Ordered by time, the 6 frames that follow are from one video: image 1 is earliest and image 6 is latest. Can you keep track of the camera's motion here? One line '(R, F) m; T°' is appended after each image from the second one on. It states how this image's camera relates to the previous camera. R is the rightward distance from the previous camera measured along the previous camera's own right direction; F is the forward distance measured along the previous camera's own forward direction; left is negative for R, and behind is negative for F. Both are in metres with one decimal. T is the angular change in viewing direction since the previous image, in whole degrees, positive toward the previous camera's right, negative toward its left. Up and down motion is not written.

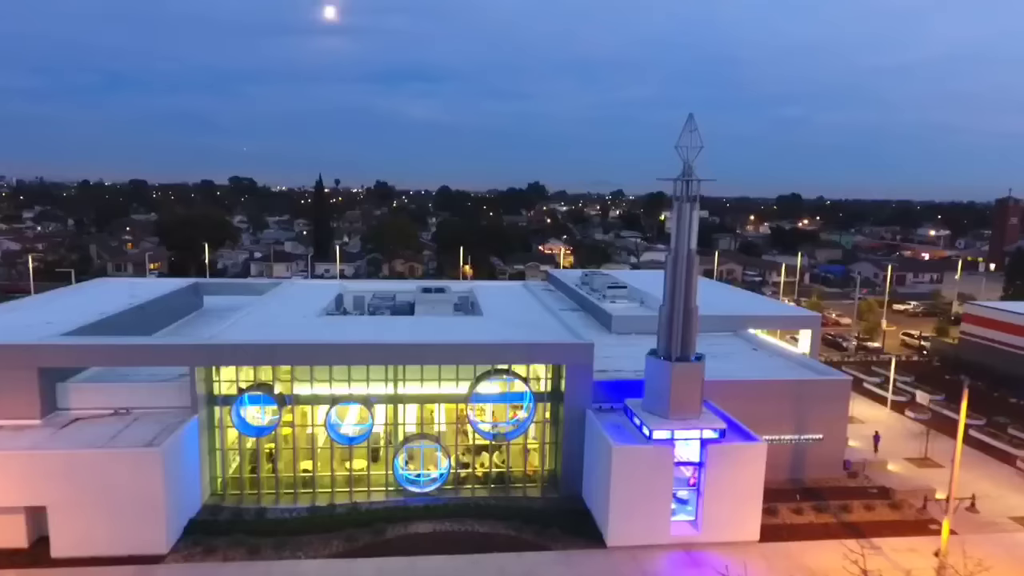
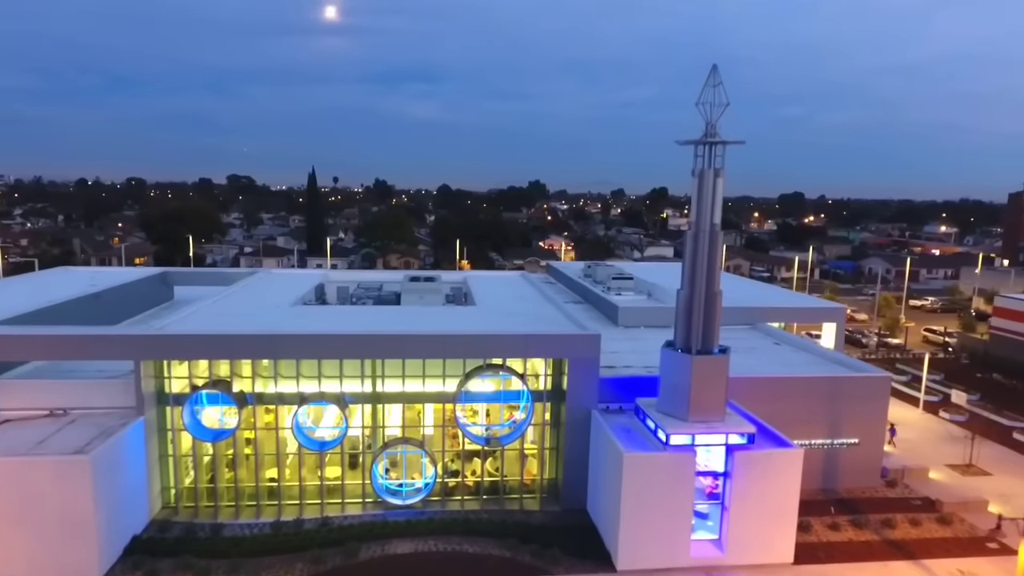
(+0.2, +2.7) m; 0°
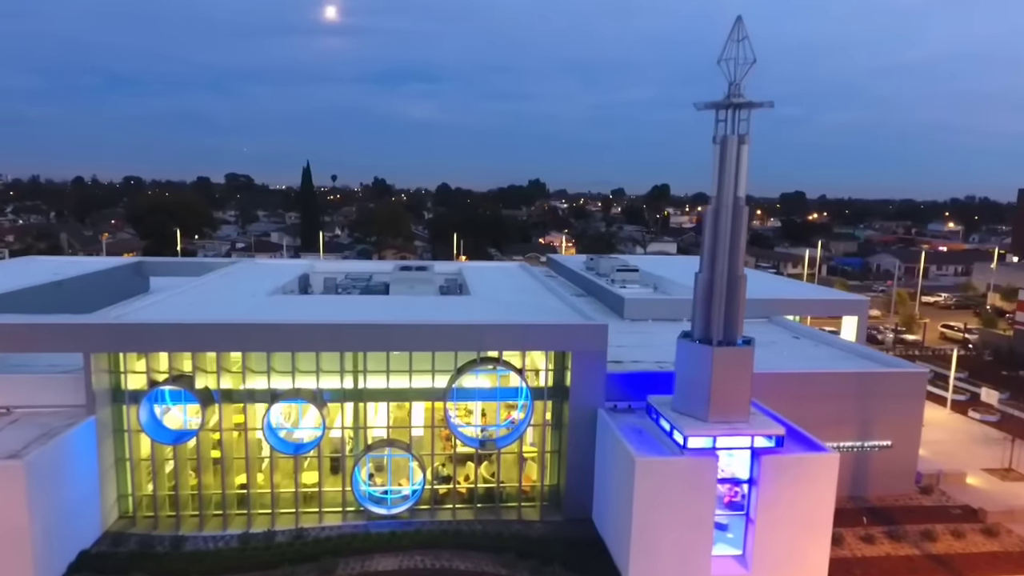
(+0.1, +1.9) m; 0°
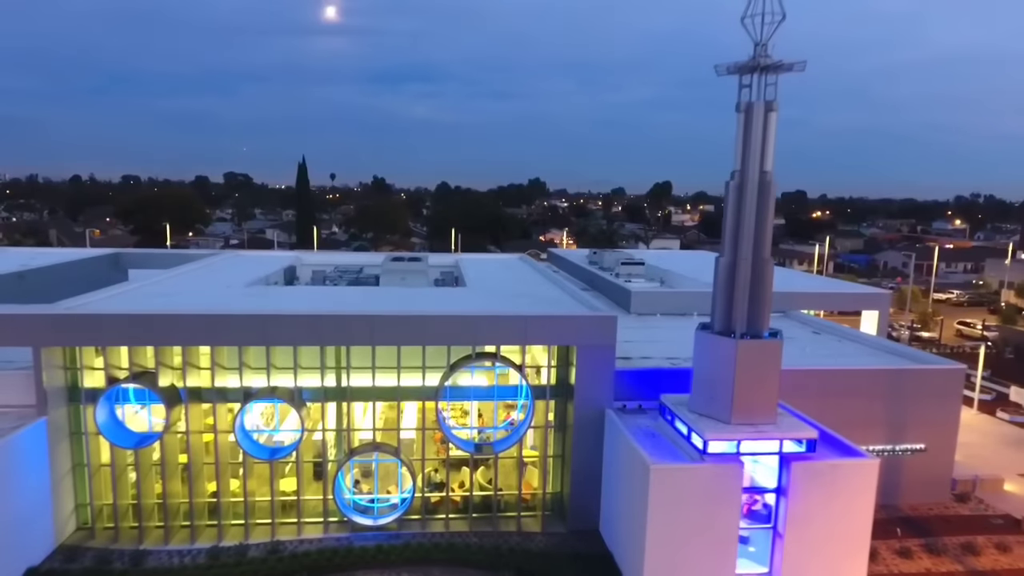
(0.0, +1.6) m; 0°
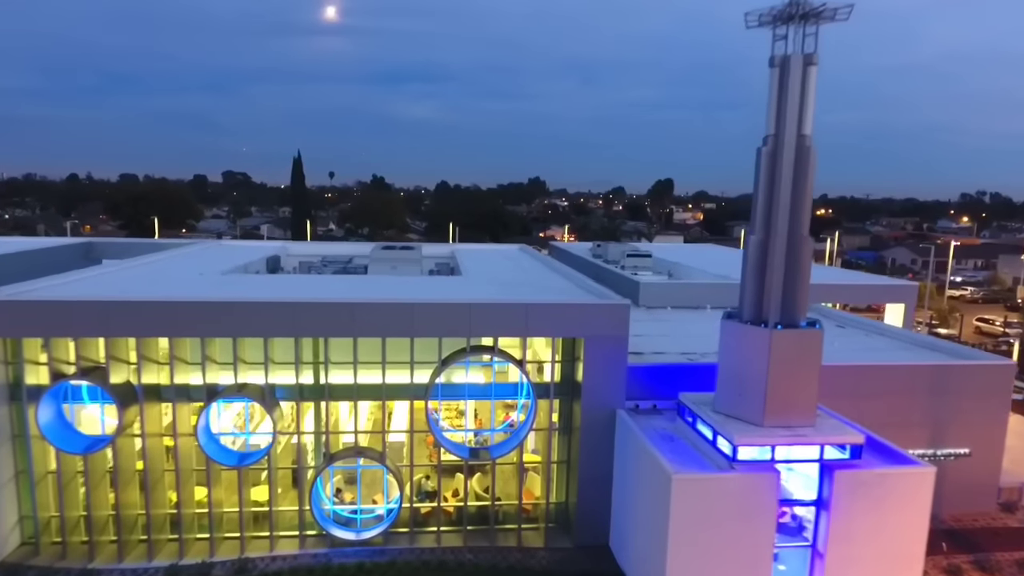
(0.0, +1.7) m; 0°
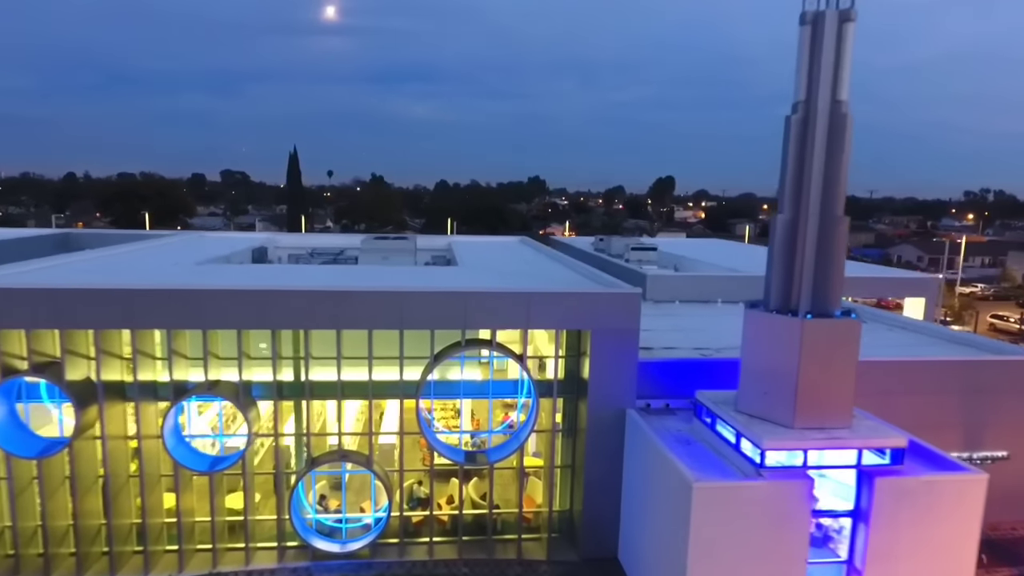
(0.0, +1.2) m; 0°
